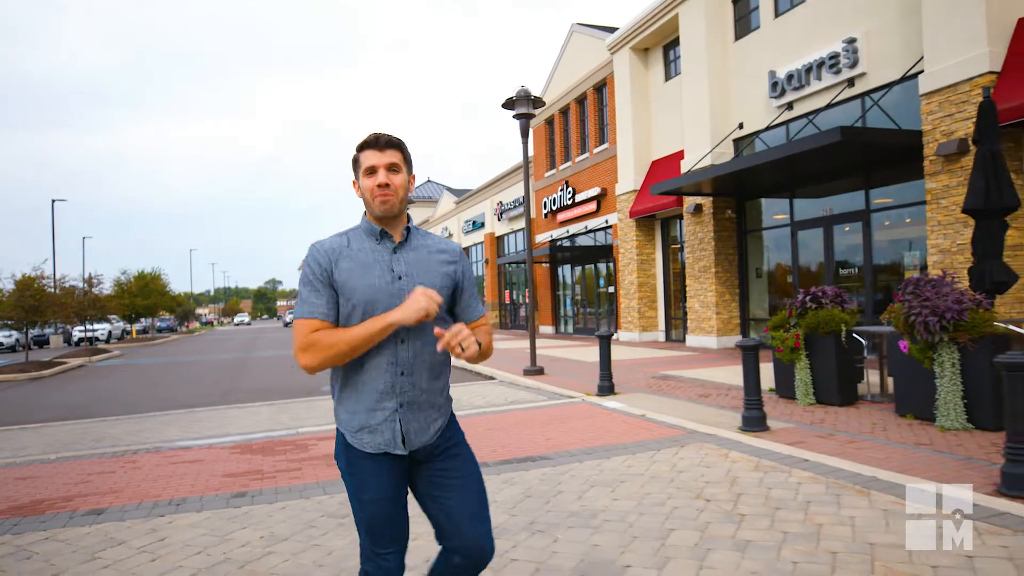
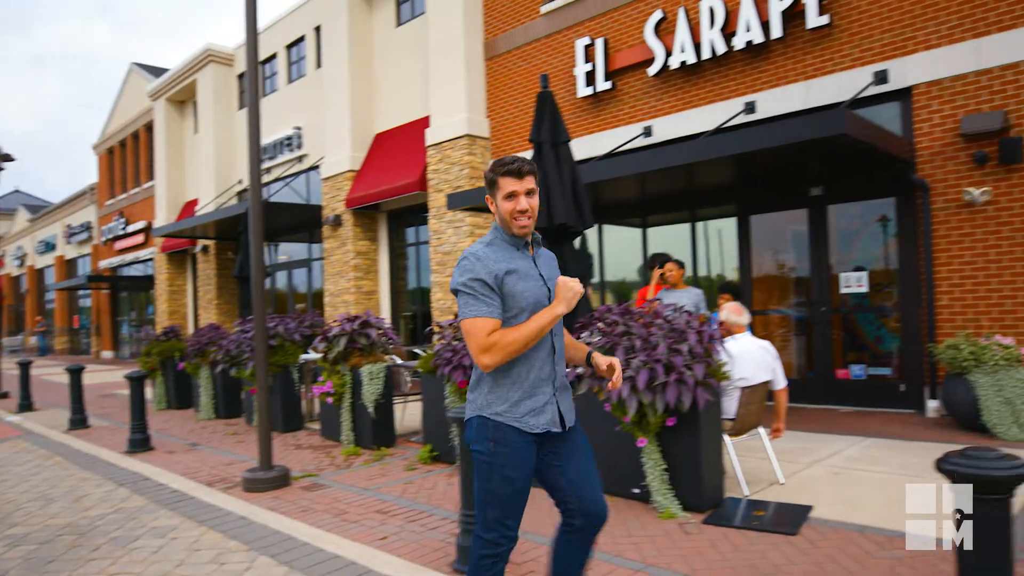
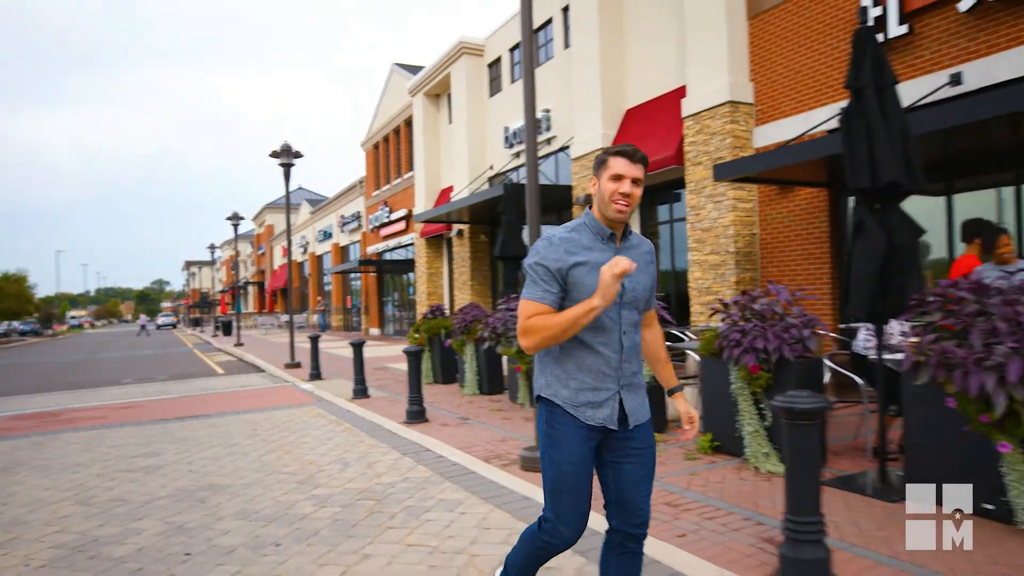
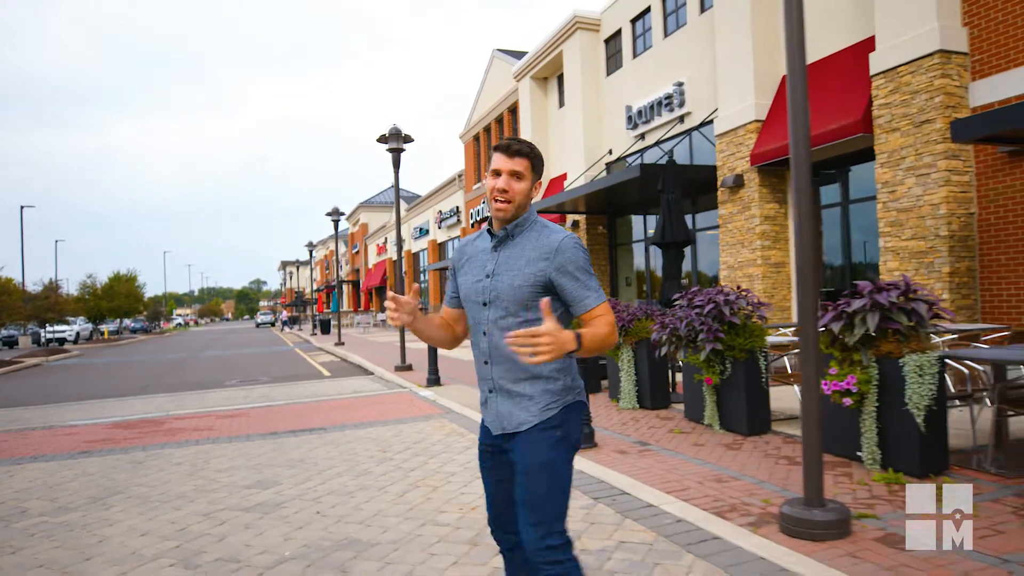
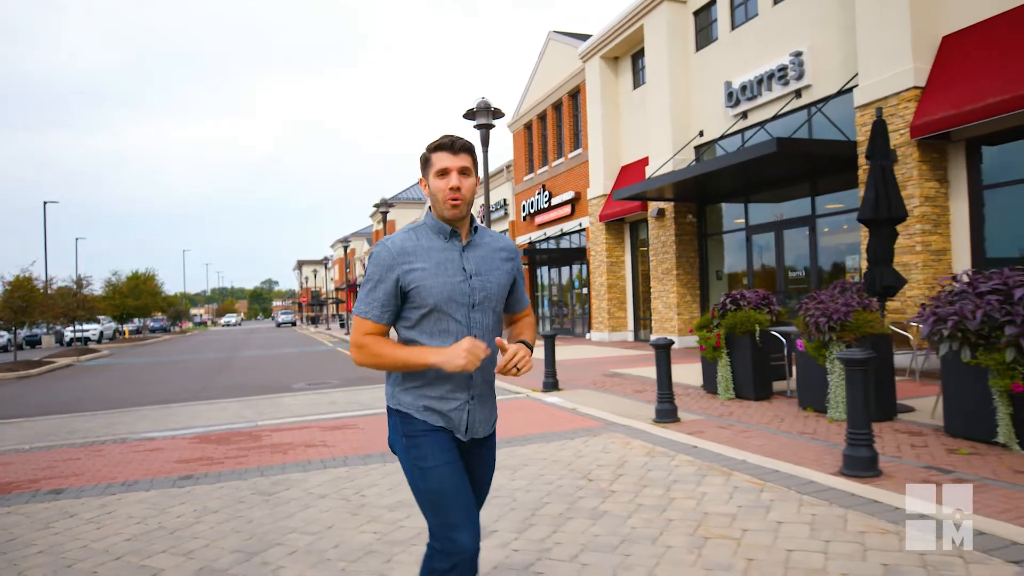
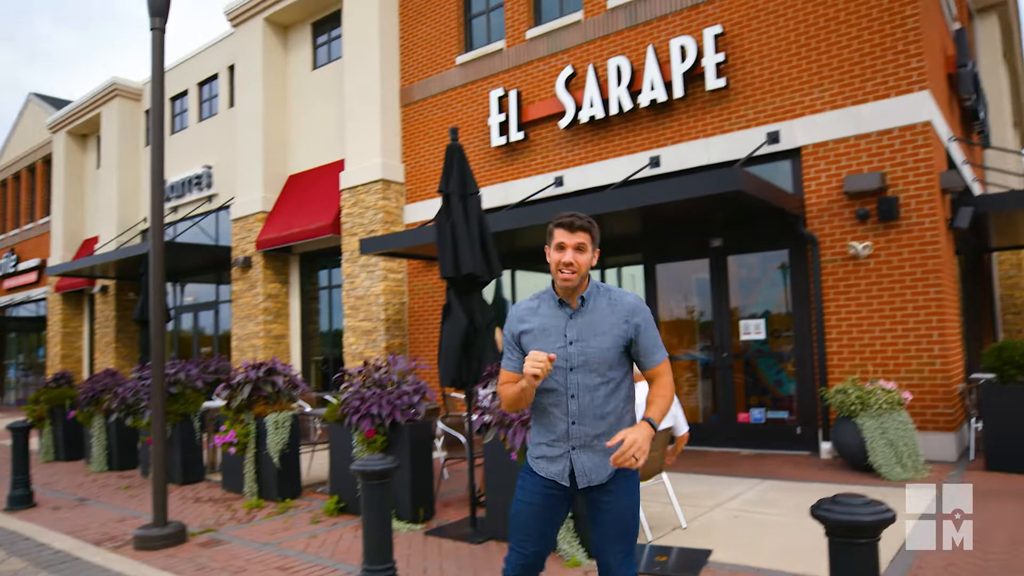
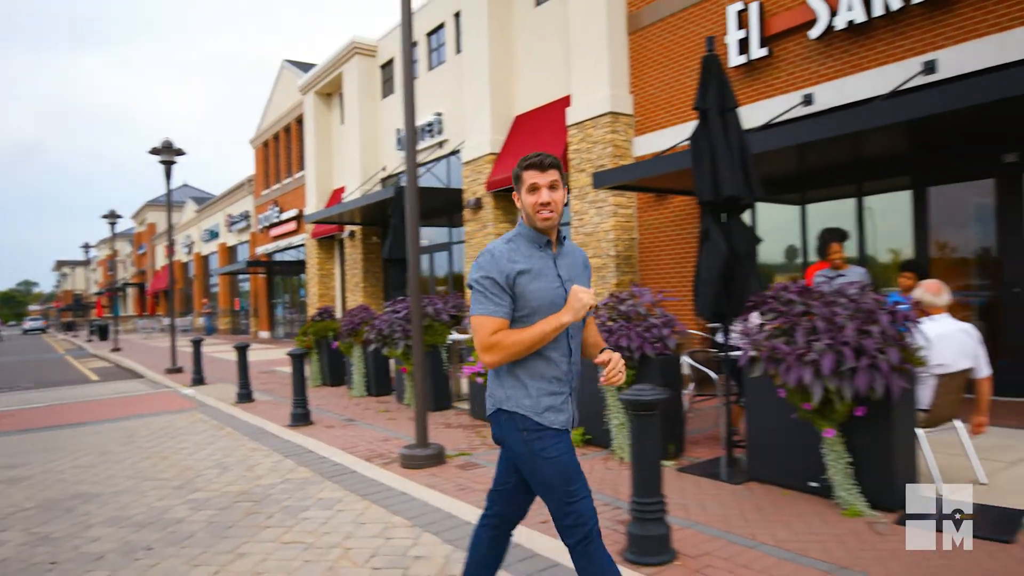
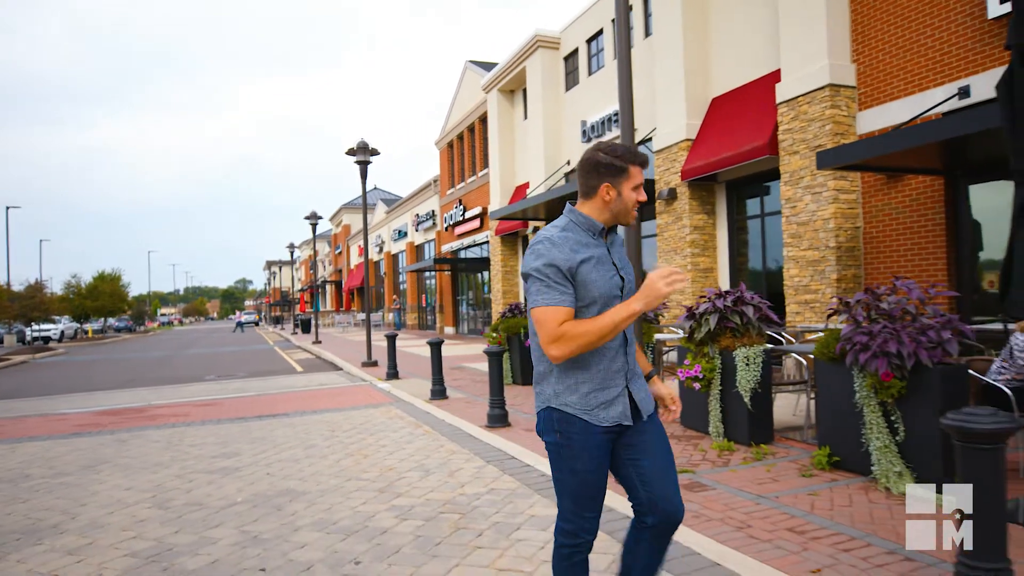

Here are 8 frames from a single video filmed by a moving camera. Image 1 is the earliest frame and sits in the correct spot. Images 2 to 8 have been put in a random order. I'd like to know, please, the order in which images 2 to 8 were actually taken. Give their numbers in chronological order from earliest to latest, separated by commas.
5, 4, 8, 3, 7, 2, 6
